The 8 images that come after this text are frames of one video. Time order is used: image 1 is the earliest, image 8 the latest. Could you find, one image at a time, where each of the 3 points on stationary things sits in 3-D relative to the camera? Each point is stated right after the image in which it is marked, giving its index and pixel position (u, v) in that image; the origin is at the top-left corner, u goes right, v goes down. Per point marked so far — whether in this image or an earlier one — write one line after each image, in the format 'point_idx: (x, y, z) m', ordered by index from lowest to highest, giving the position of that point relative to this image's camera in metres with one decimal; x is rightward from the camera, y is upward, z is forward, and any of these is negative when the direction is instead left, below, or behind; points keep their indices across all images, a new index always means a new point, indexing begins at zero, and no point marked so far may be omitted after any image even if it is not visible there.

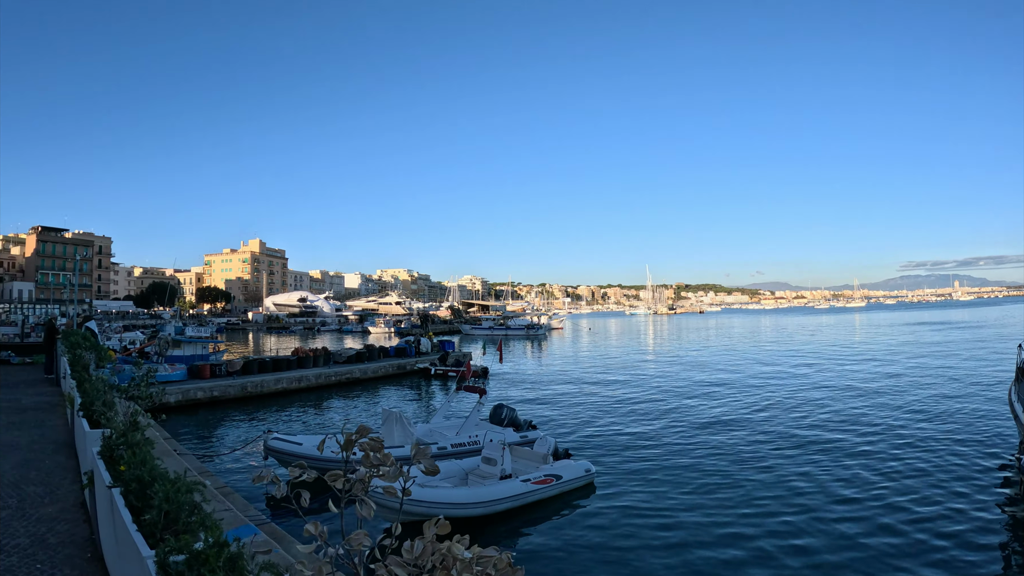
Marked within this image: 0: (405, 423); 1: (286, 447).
0: (-3.2, -3.8, +16.3) m
1: (-5.9, -4.2, +14.9) m
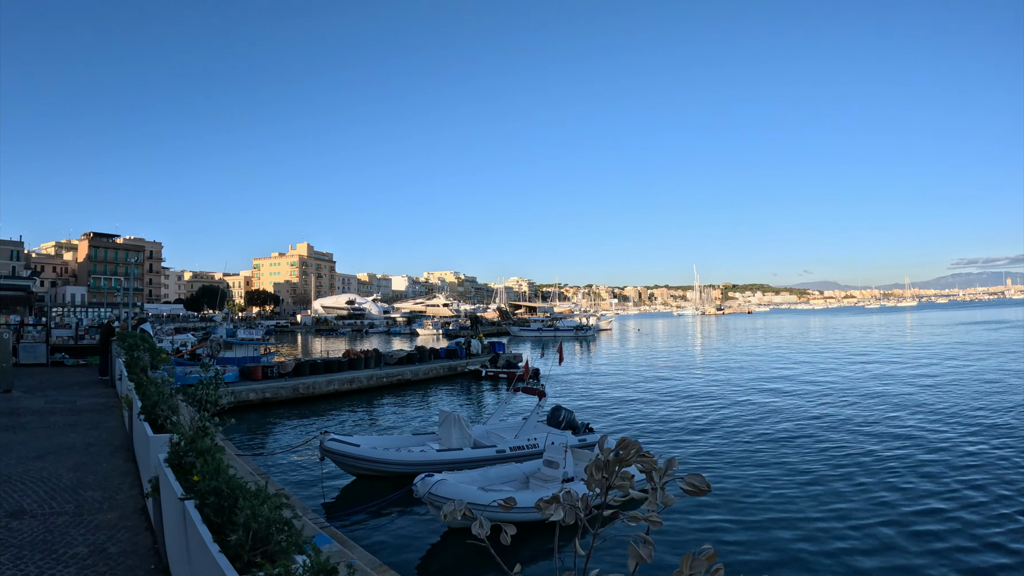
0: (-1.3, -3.7, +15.2) m
1: (-4.1, -4.0, +14.0) m
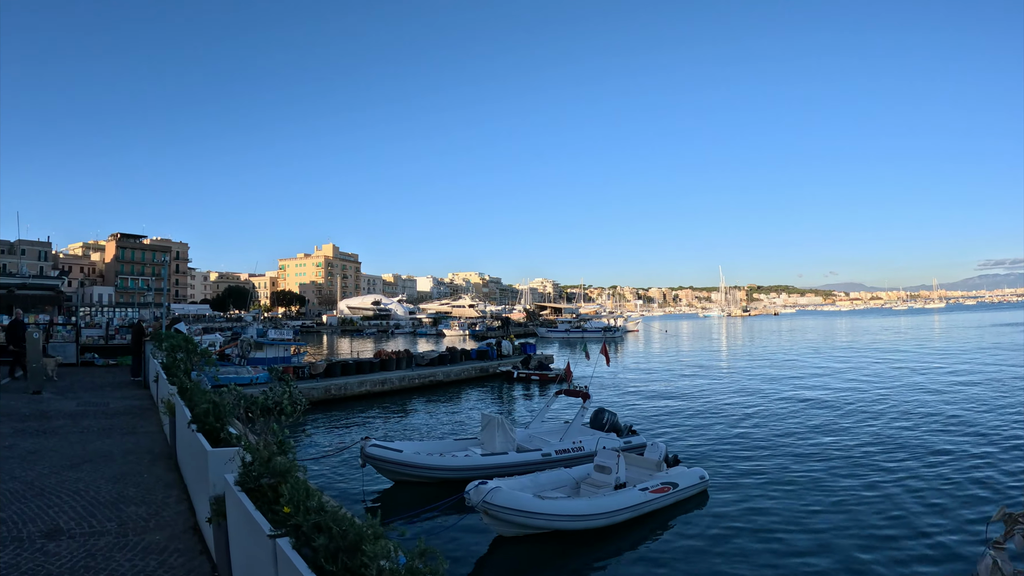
0: (-0.1, -3.6, +14.4) m
1: (-3.0, -4.0, +13.3) m
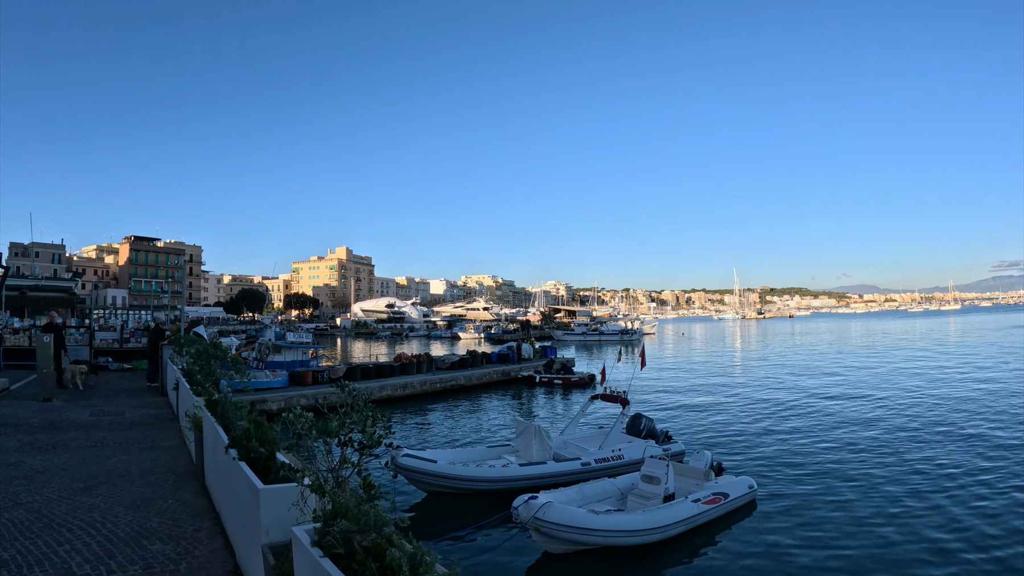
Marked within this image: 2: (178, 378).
0: (+0.8, -3.6, +13.5) m
1: (-2.1, -3.9, +12.4) m
2: (-5.6, -1.6, +9.4) m
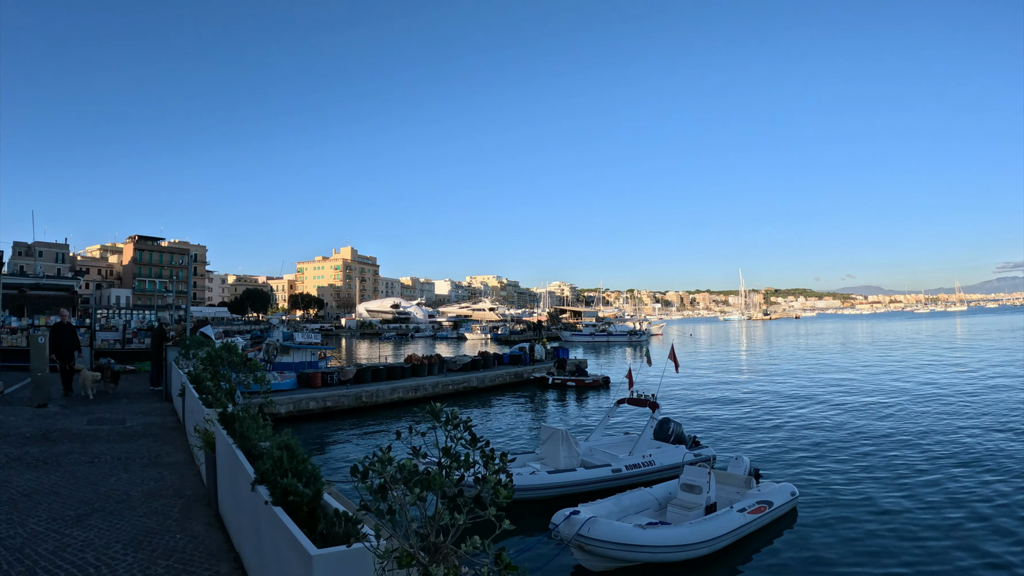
0: (+1.4, -3.5, +12.7) m
1: (-1.5, -3.9, +11.6) m
2: (-5.1, -1.5, +8.6) m
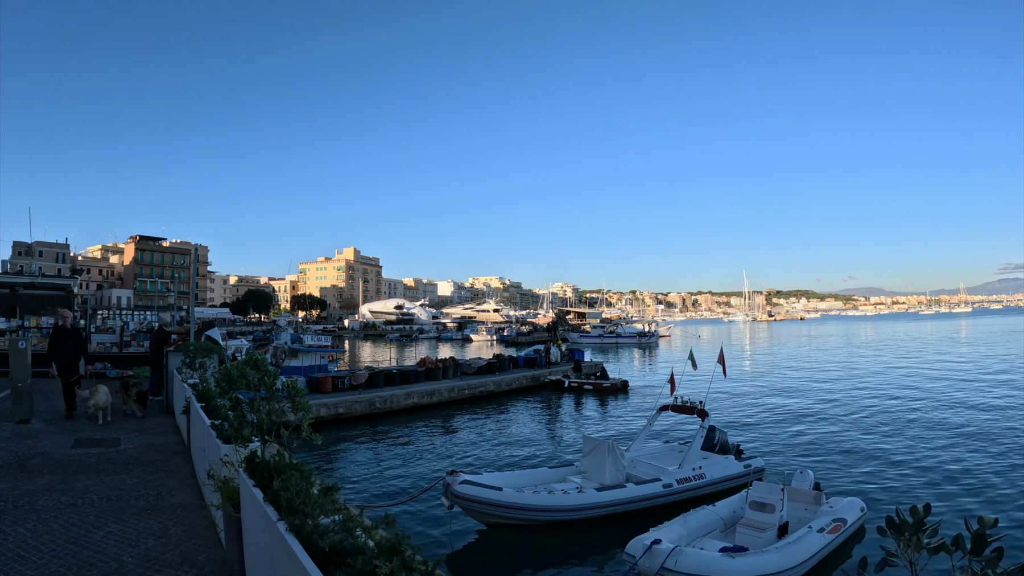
0: (+2.2, -3.5, +11.4) m
1: (-0.7, -3.8, +10.4) m
2: (-4.3, -1.4, +7.4) m
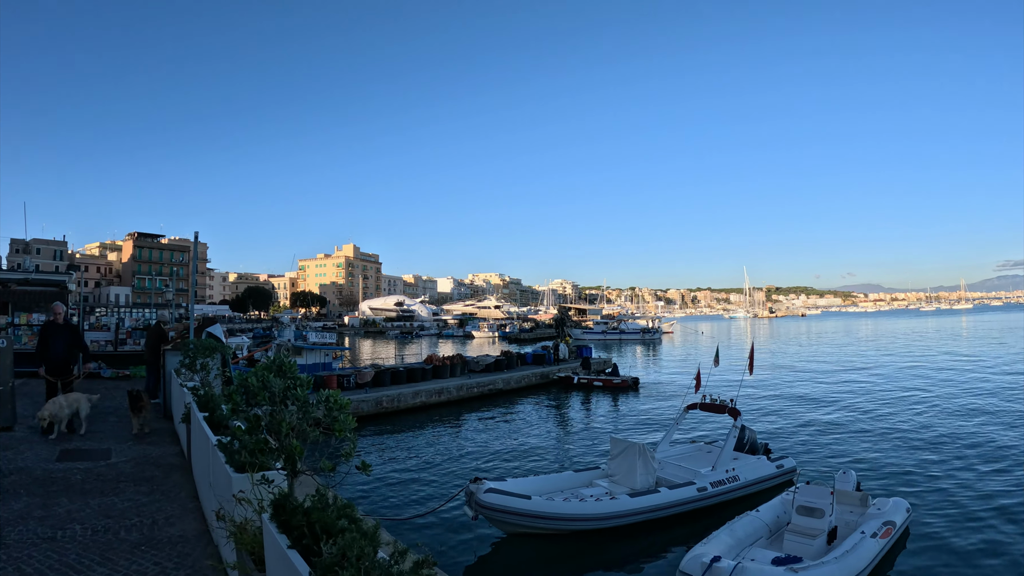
0: (+2.6, -3.3, +10.7) m
1: (-0.3, -3.7, +9.7) m
2: (-3.8, -1.3, +6.7) m
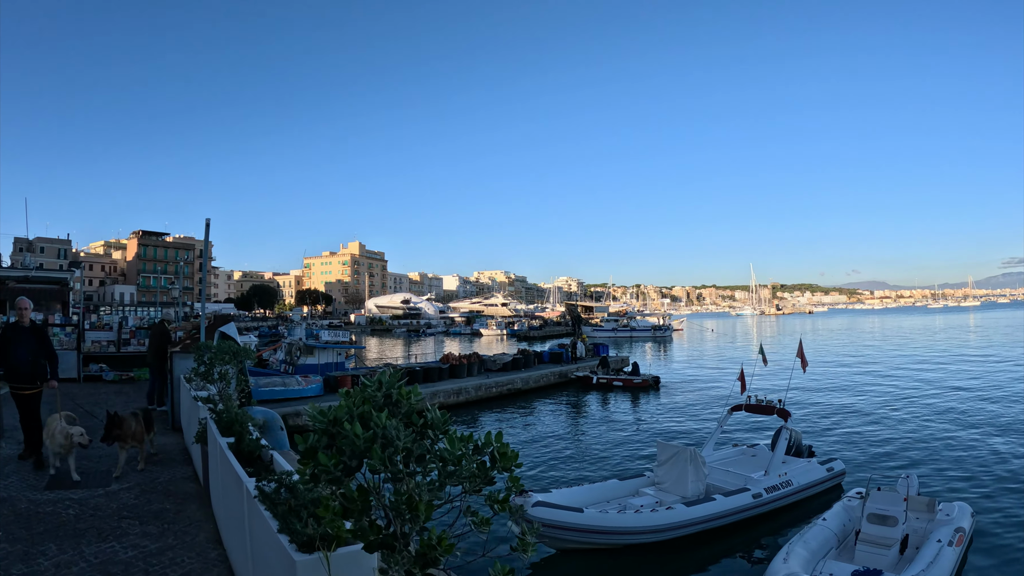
0: (+3.3, -3.2, +9.8) m
1: (+0.4, -3.6, +8.8) m
2: (-3.2, -1.3, +5.8) m
